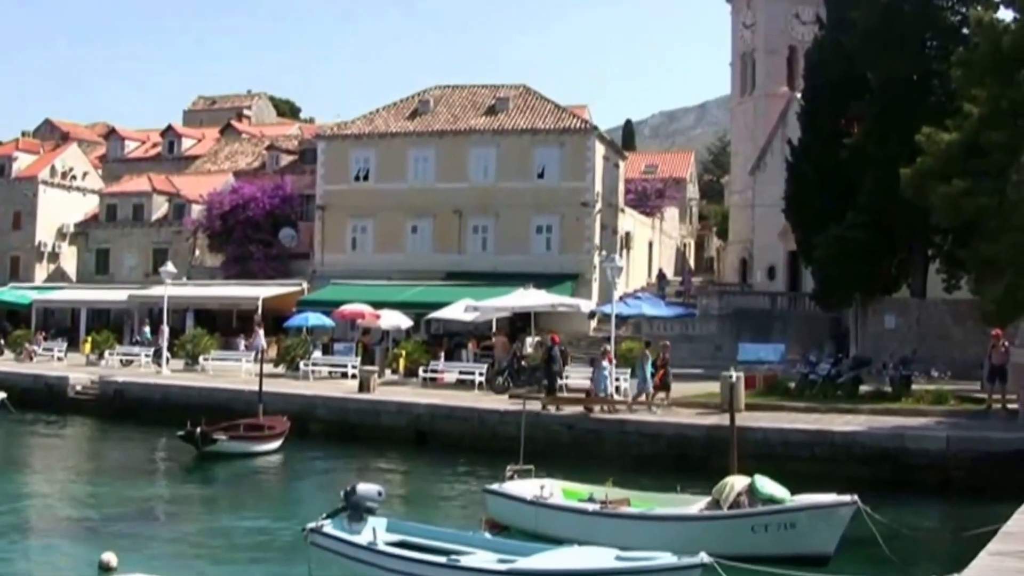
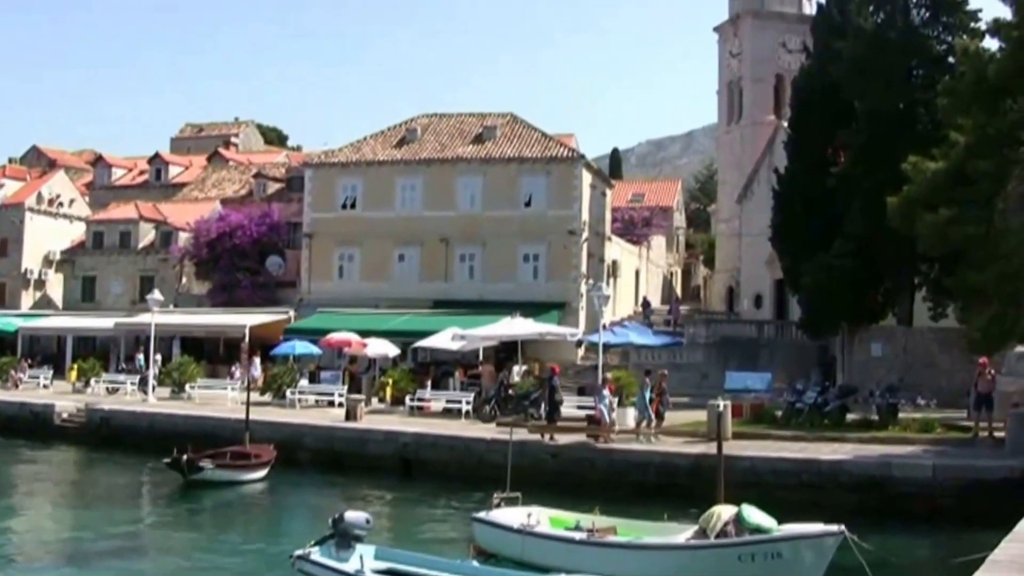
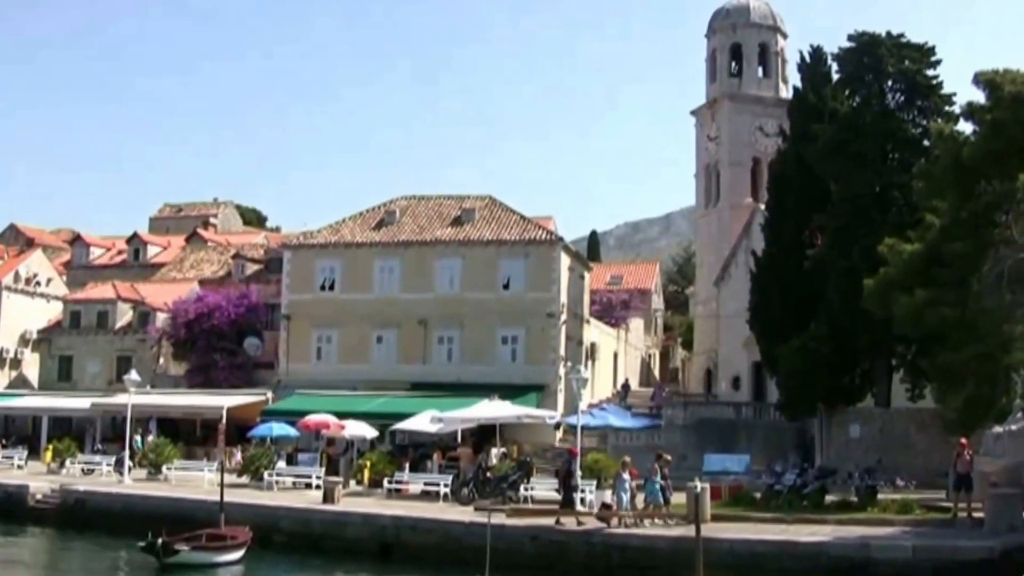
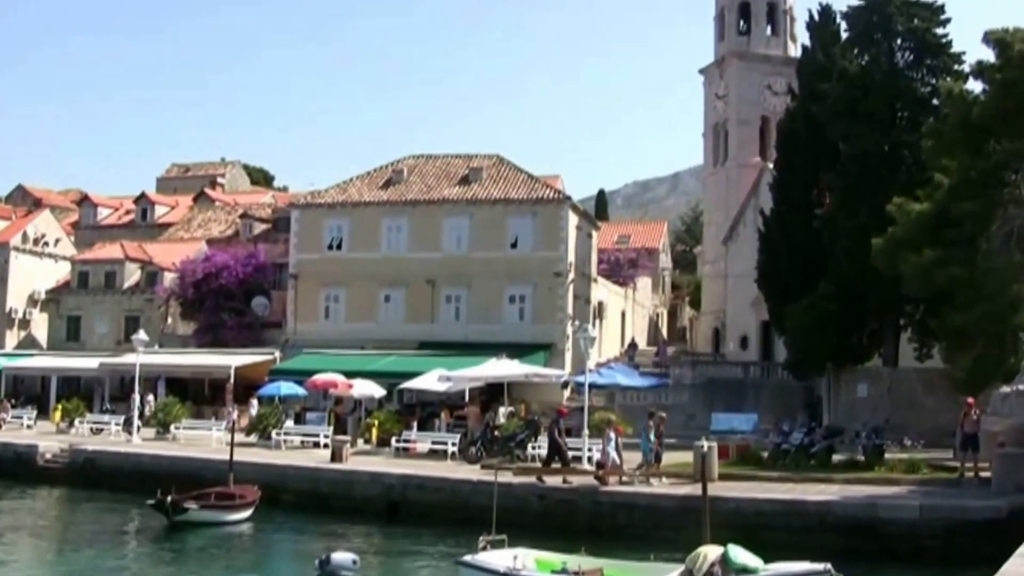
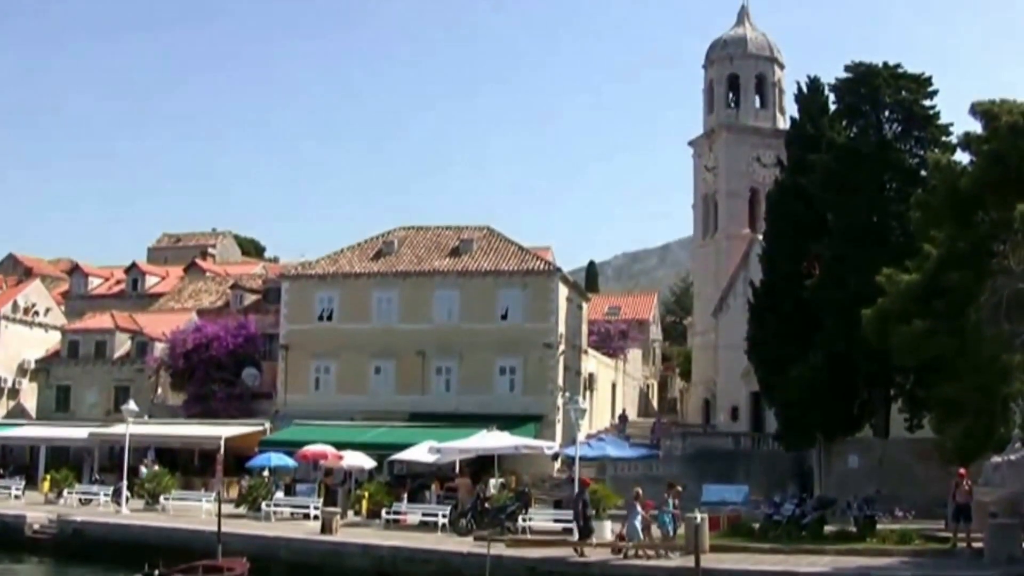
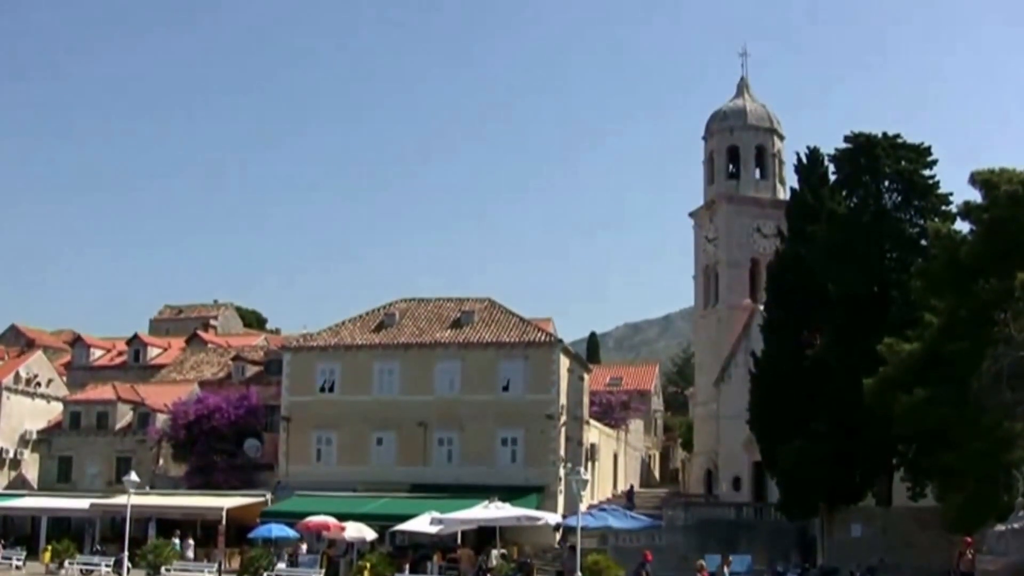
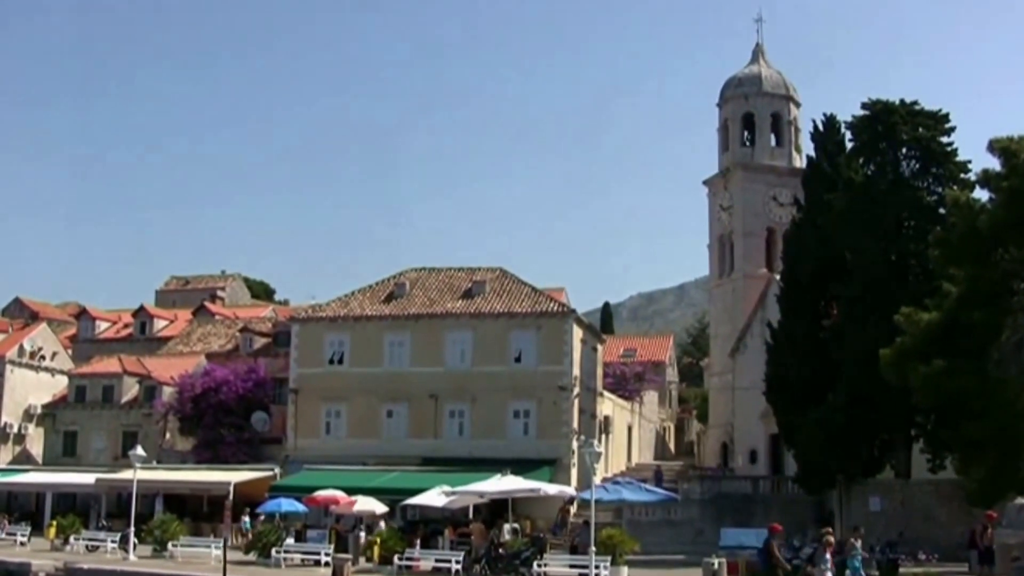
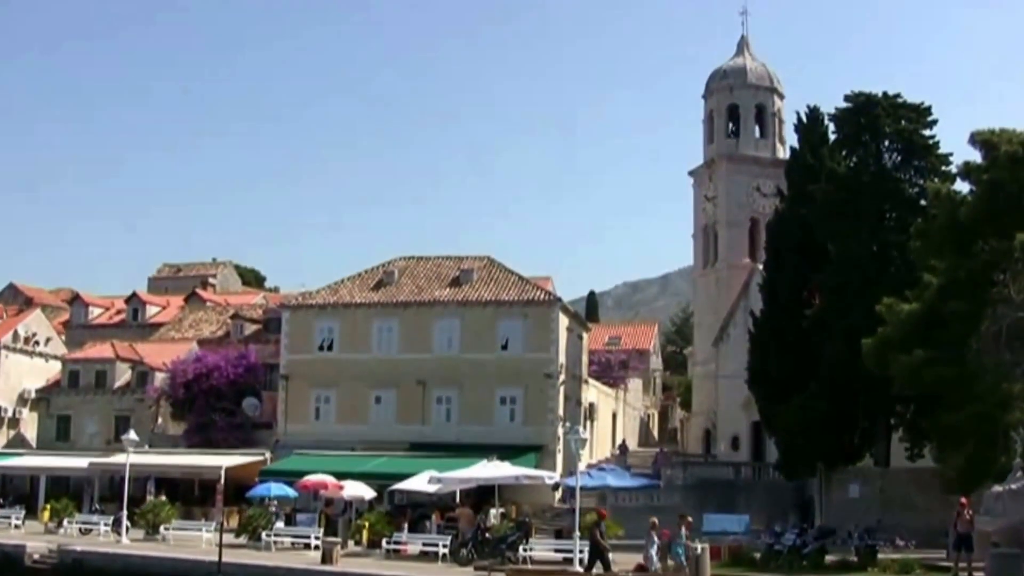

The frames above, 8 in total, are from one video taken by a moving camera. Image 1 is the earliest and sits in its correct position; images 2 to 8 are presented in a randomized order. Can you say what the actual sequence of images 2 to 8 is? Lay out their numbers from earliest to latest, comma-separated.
2, 4, 3, 5, 8, 6, 7
